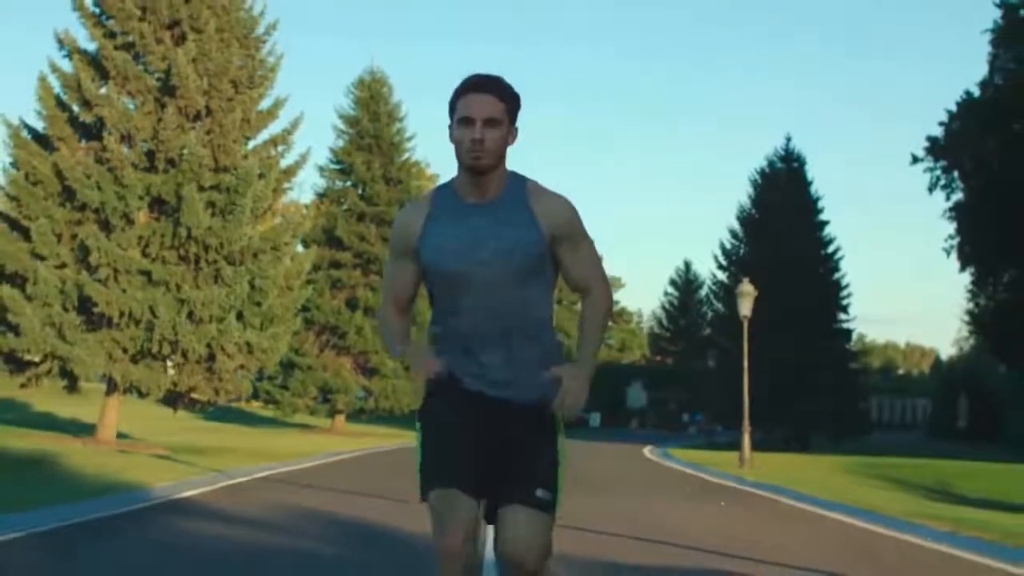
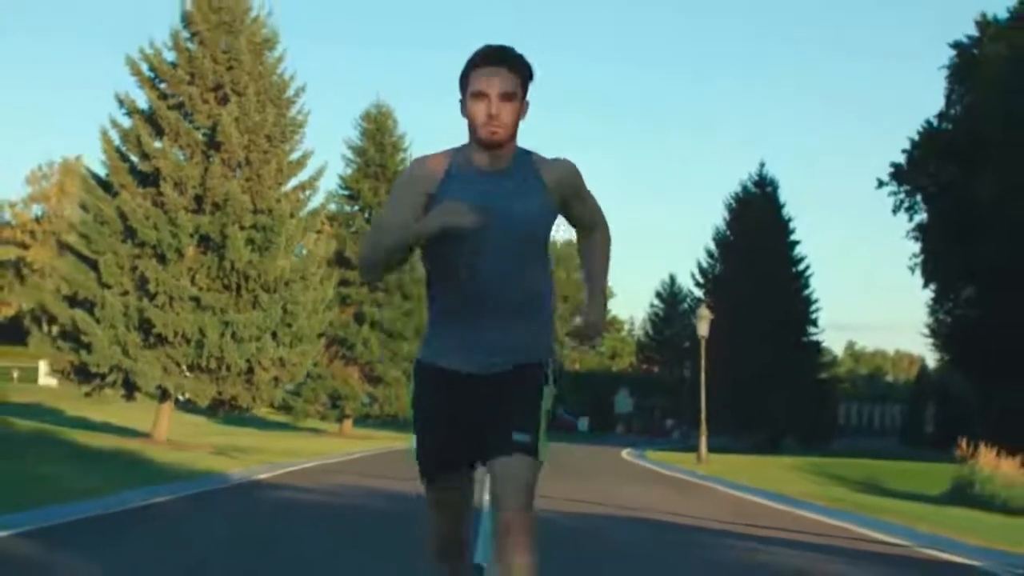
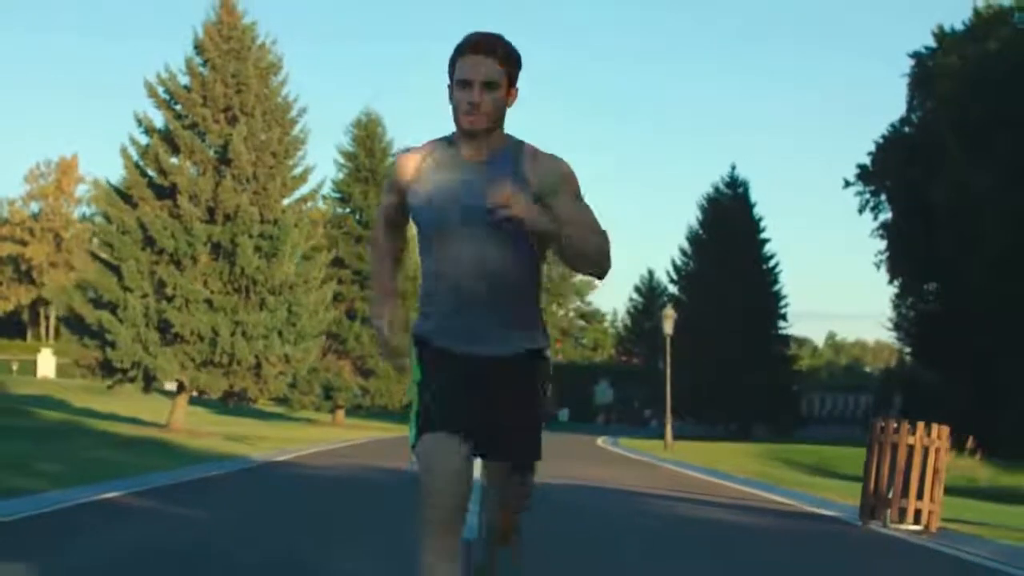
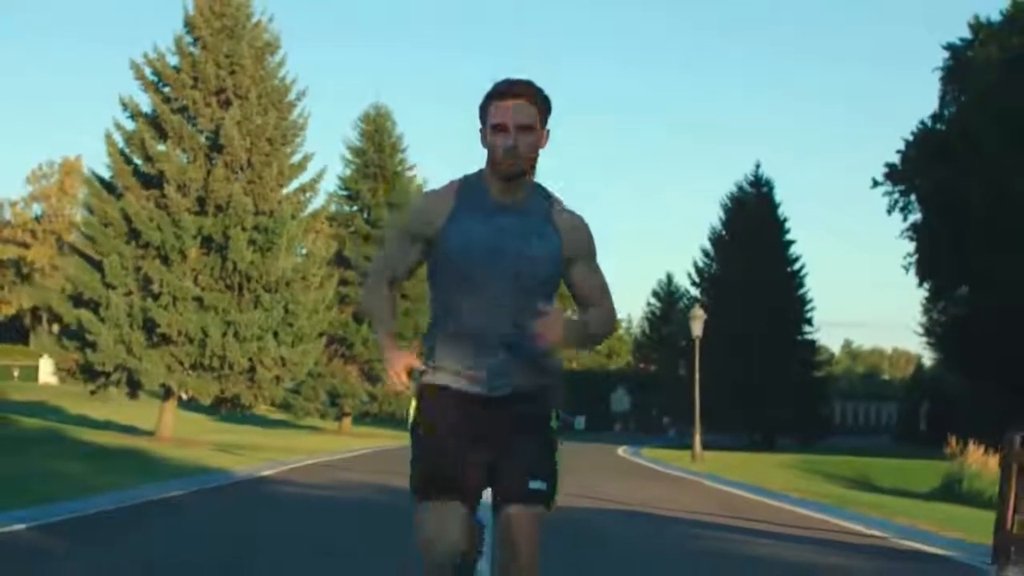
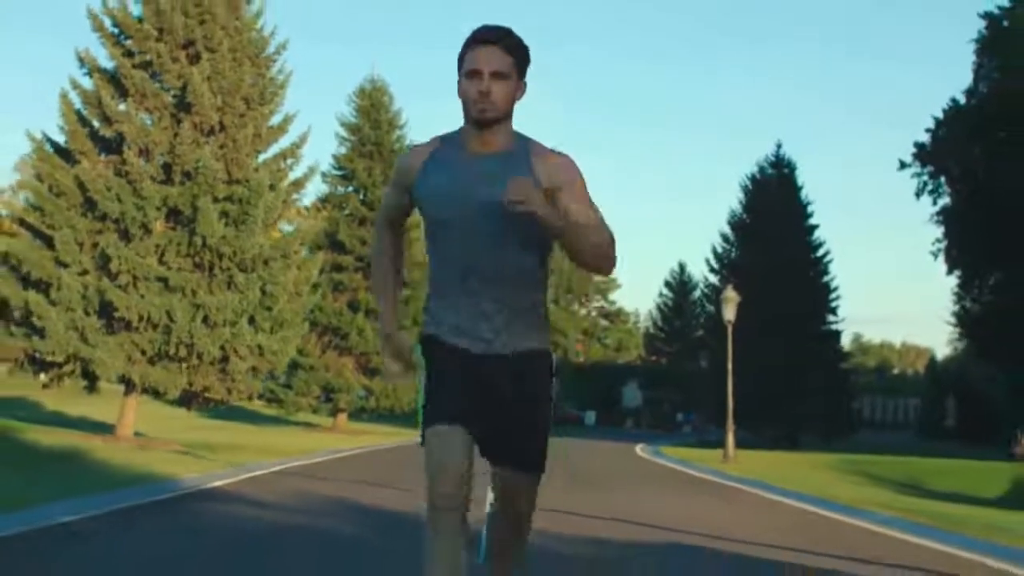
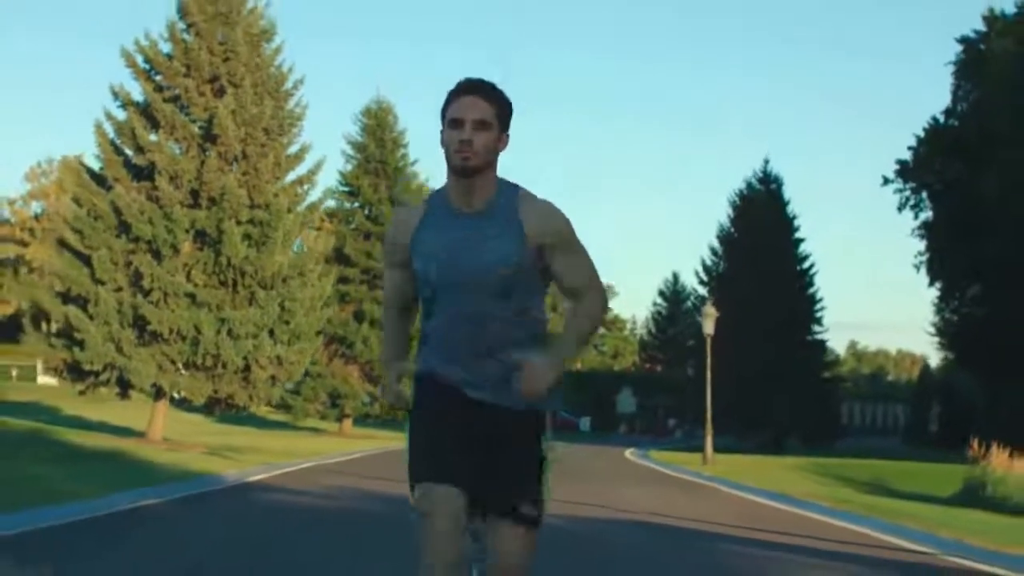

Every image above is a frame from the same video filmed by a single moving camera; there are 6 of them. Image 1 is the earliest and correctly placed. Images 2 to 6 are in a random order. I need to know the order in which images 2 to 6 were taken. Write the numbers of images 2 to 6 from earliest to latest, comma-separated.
5, 6, 2, 4, 3
